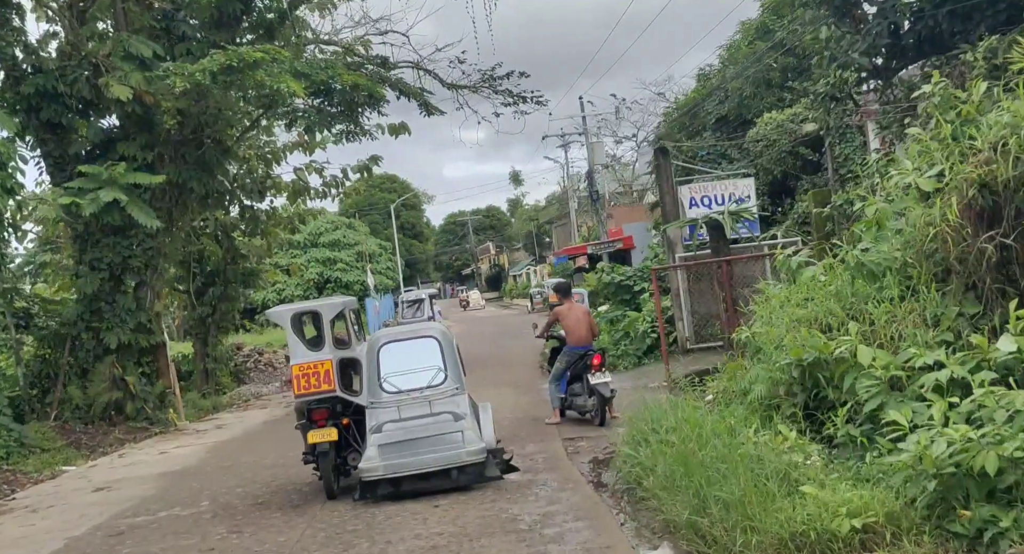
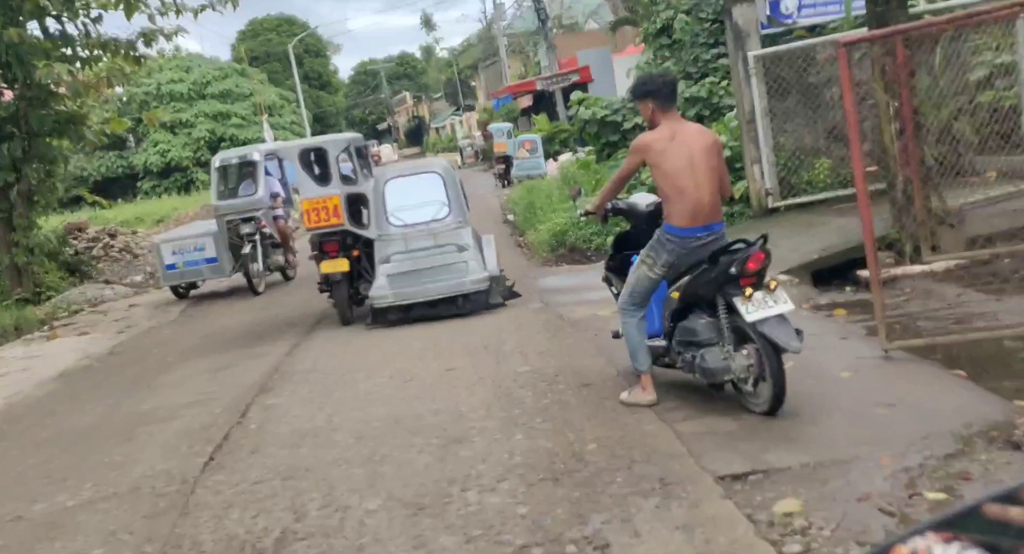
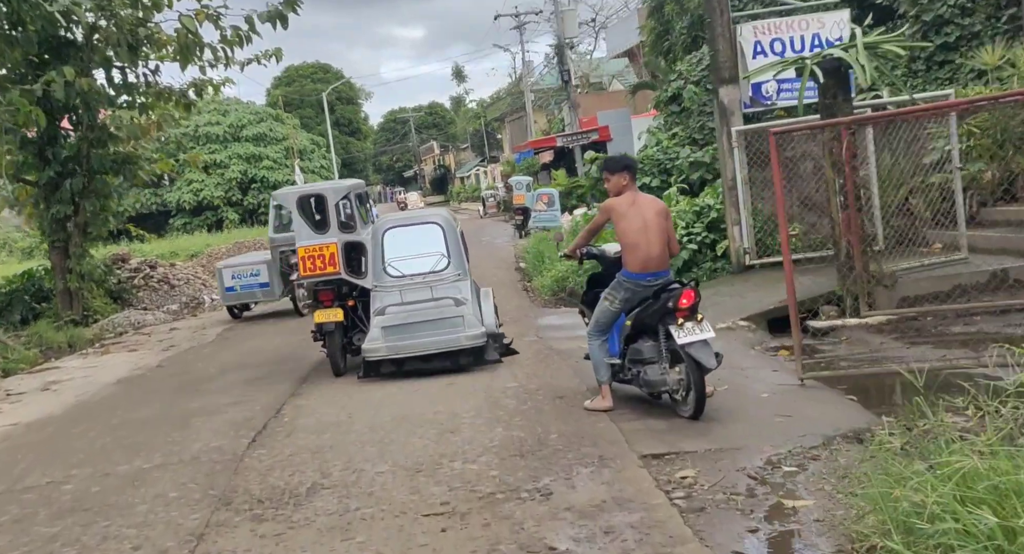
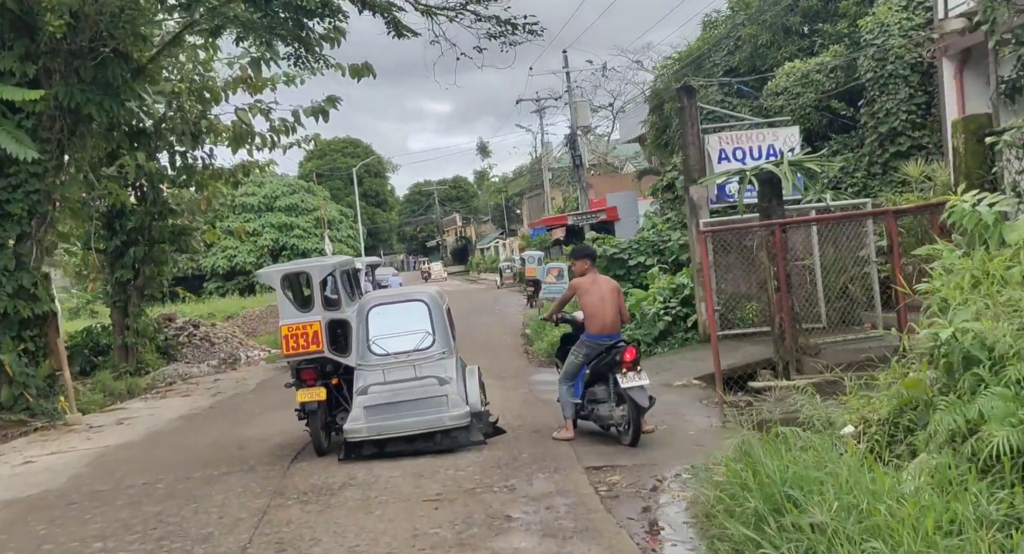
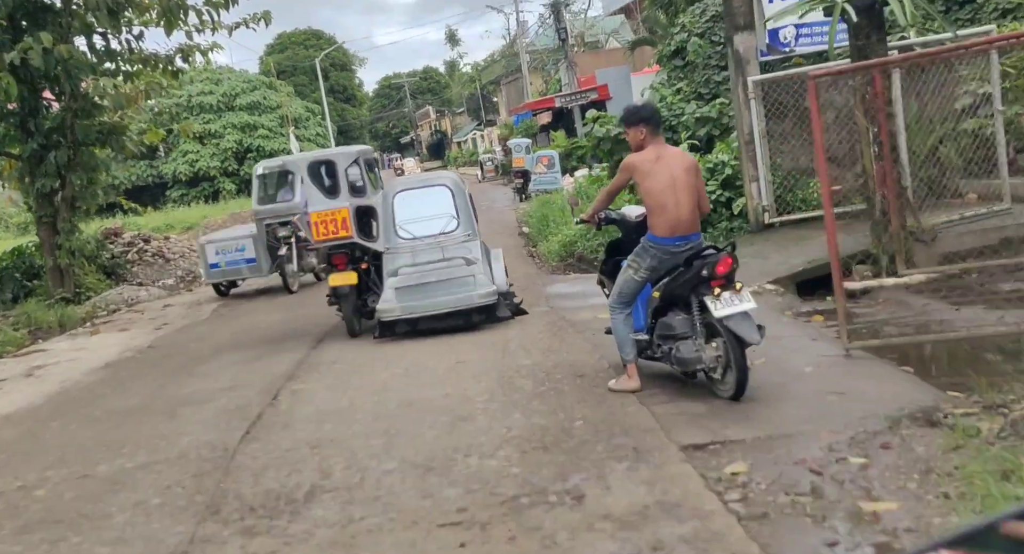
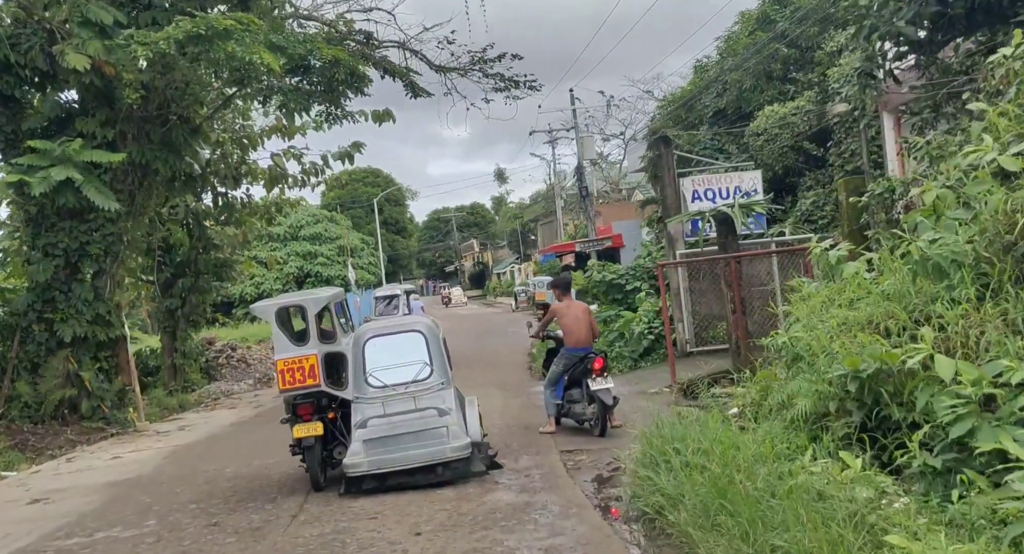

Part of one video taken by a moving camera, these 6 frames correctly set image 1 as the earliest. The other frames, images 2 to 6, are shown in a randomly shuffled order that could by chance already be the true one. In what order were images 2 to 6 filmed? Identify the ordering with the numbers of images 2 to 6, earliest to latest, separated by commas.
6, 4, 3, 5, 2
